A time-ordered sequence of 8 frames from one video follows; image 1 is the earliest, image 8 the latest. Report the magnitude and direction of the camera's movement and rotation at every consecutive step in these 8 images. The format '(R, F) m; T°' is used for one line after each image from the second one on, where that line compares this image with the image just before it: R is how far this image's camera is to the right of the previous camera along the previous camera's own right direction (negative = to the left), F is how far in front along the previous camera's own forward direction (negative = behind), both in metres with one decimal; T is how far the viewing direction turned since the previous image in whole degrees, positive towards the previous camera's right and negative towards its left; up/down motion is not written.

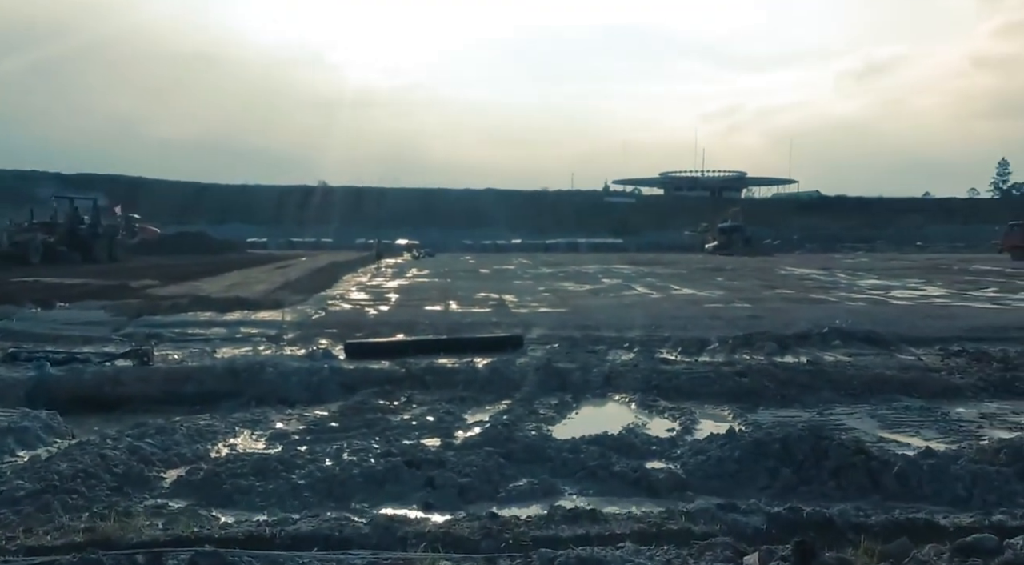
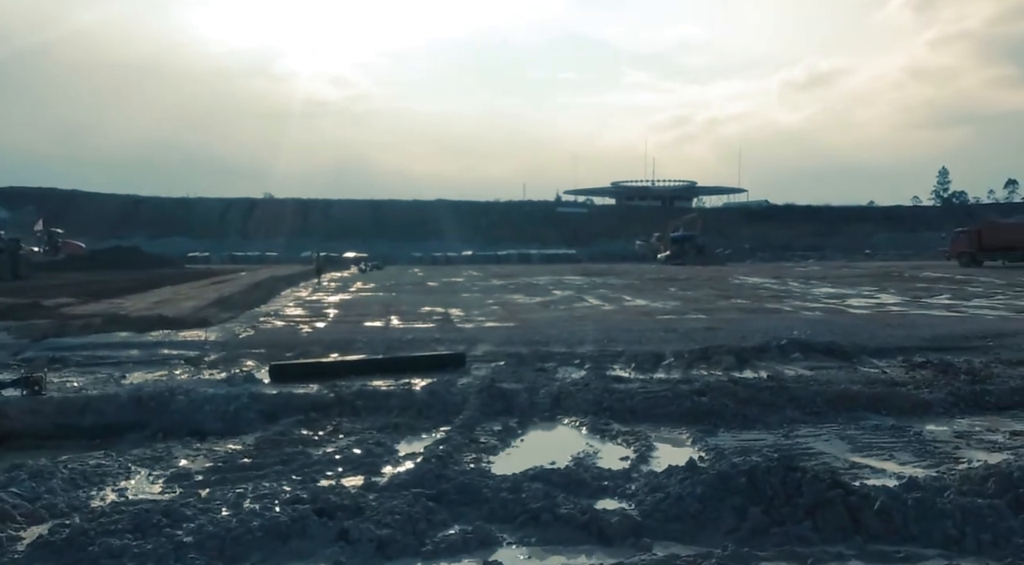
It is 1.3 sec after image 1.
(+0.2, +1.1) m; +3°
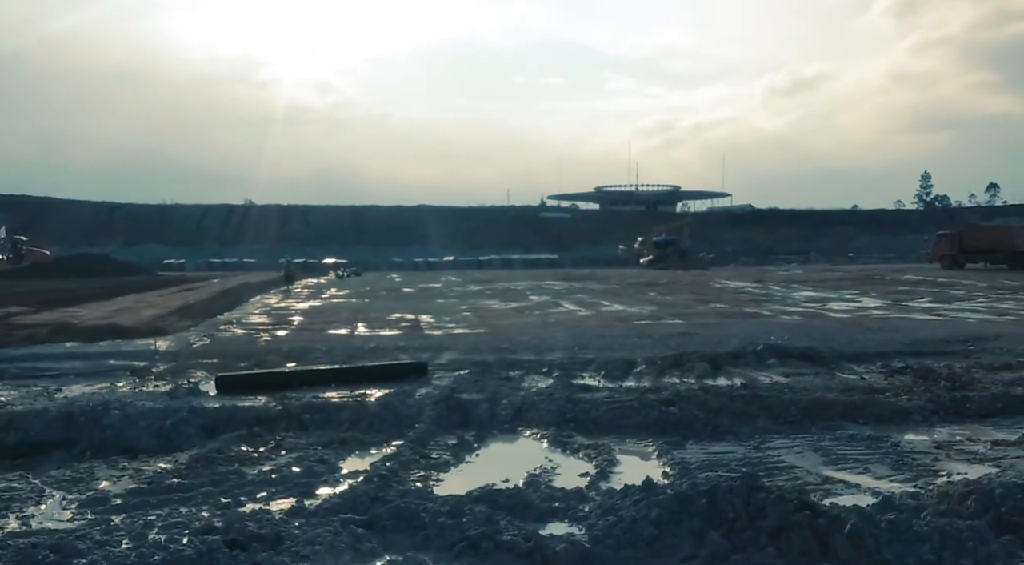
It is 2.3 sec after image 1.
(+0.3, +0.6) m; +1°
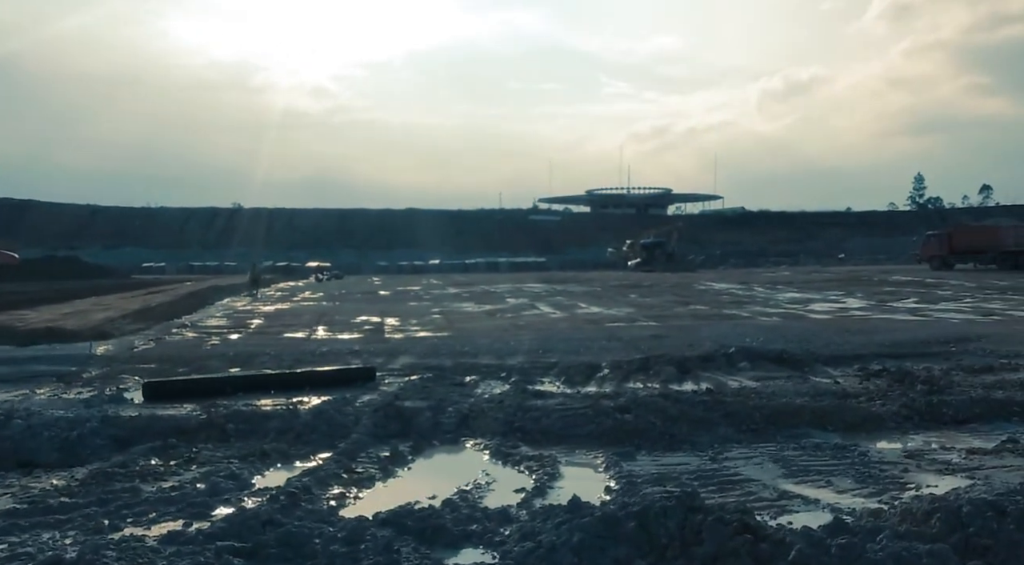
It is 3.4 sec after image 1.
(+0.5, +0.8) m; 0°
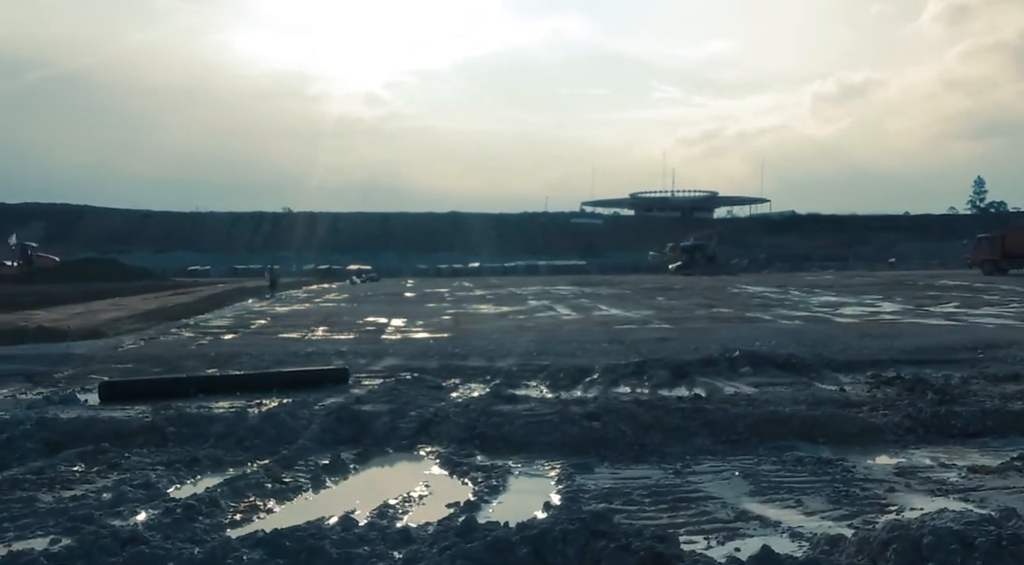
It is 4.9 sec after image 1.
(+0.9, +0.7) m; -3°
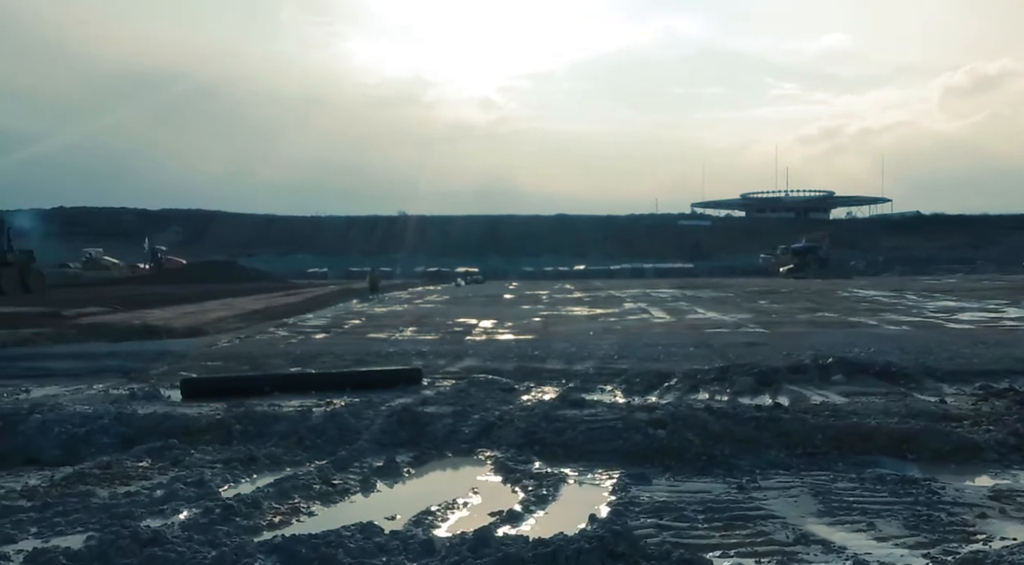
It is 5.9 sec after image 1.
(+0.5, +0.2) m; -6°
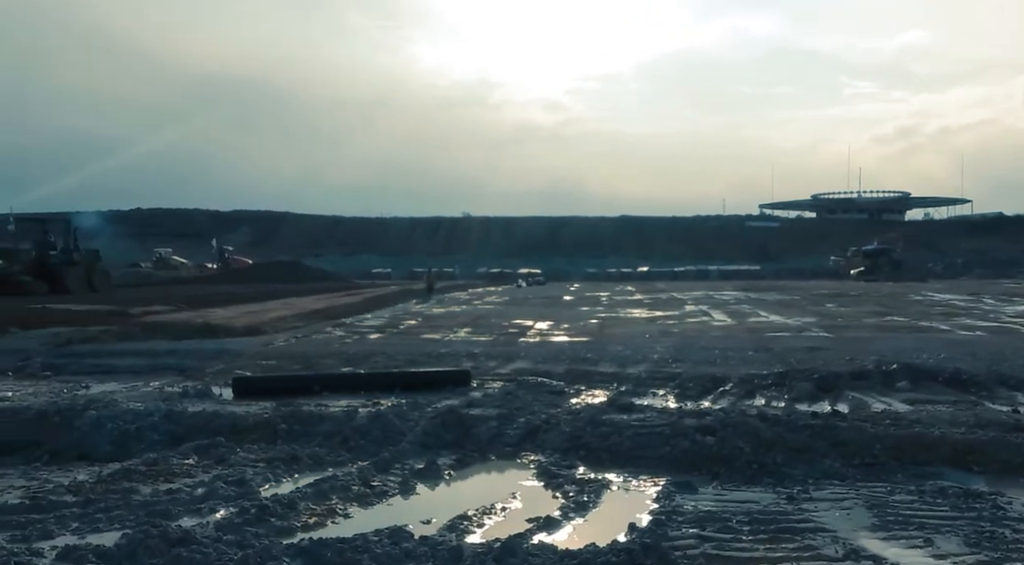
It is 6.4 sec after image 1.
(+0.2, +0.1) m; -4°
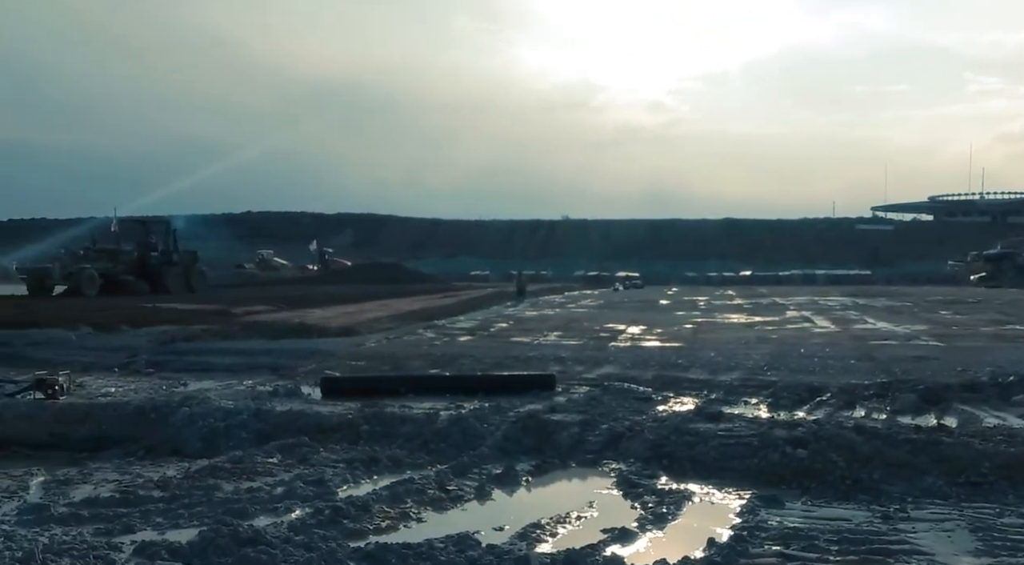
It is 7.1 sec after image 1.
(+0.2, +0.1) m; -6°
